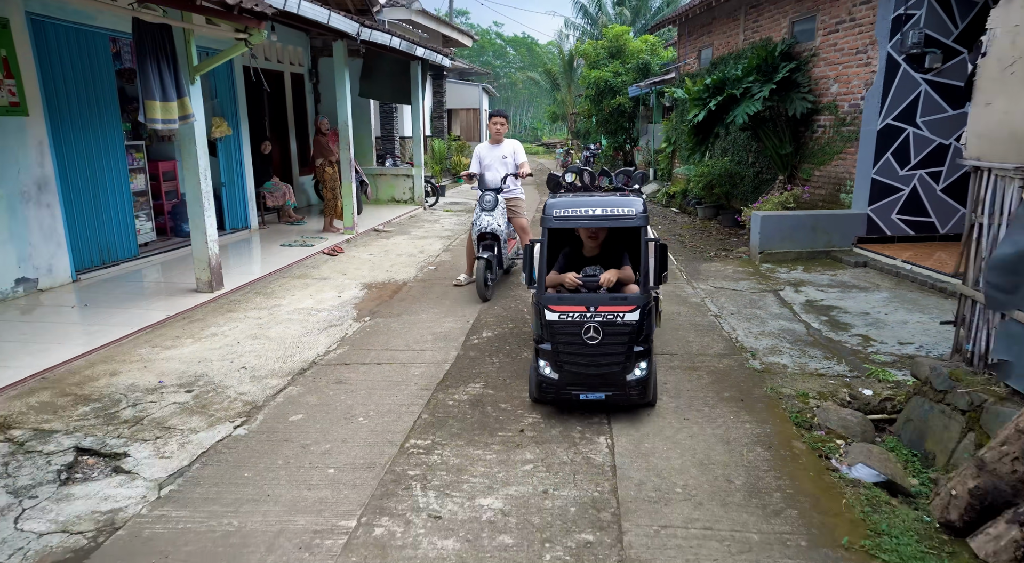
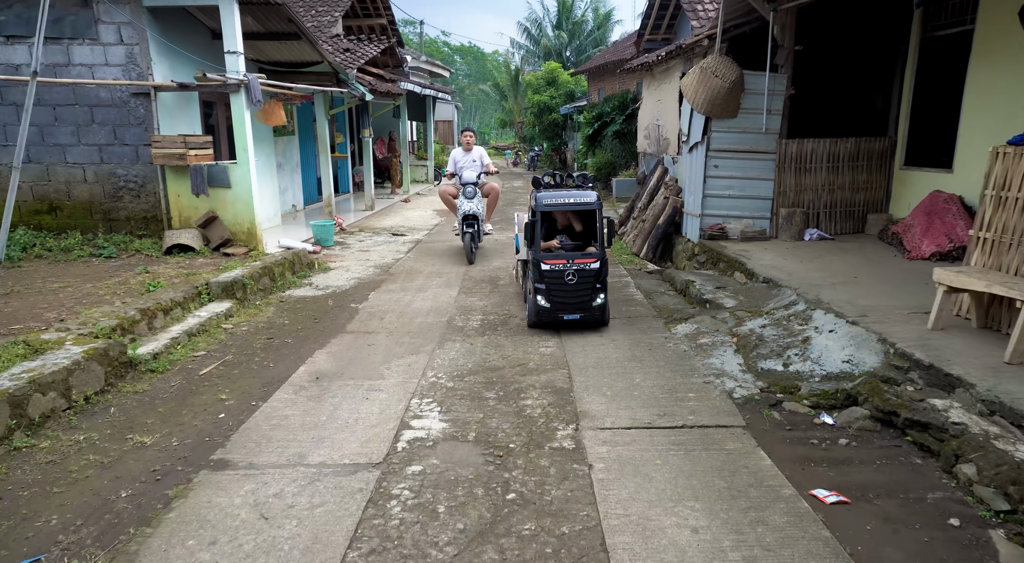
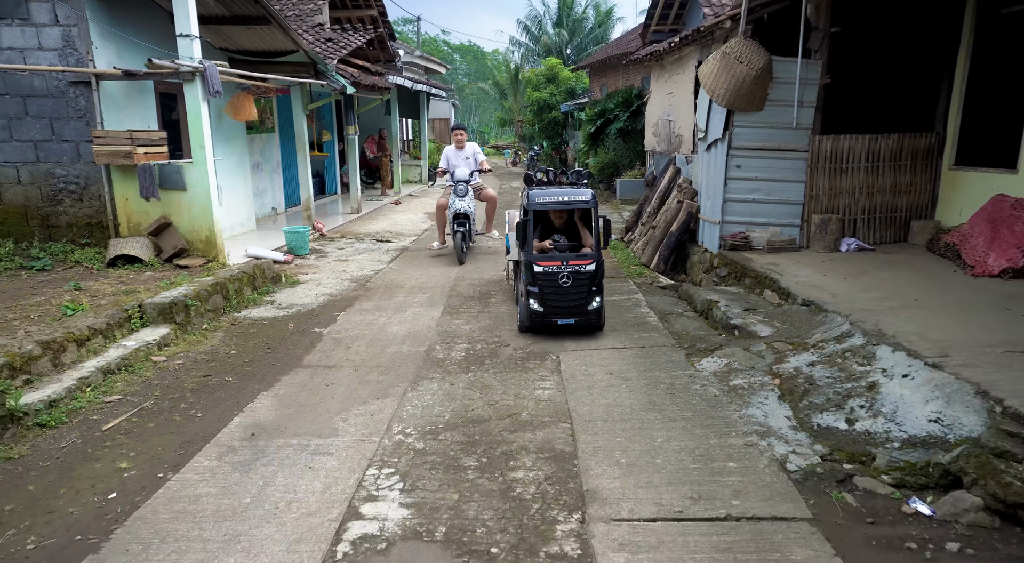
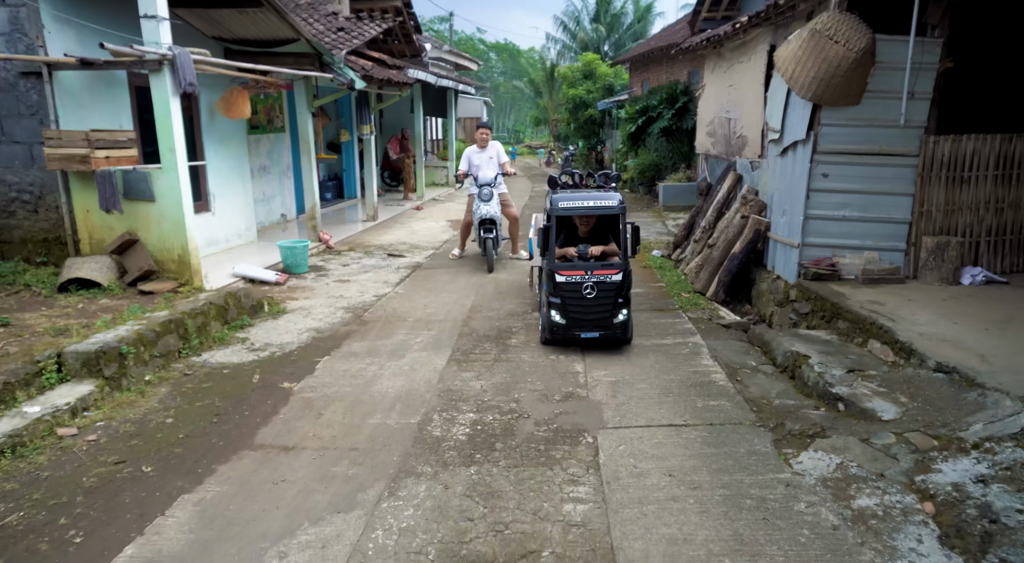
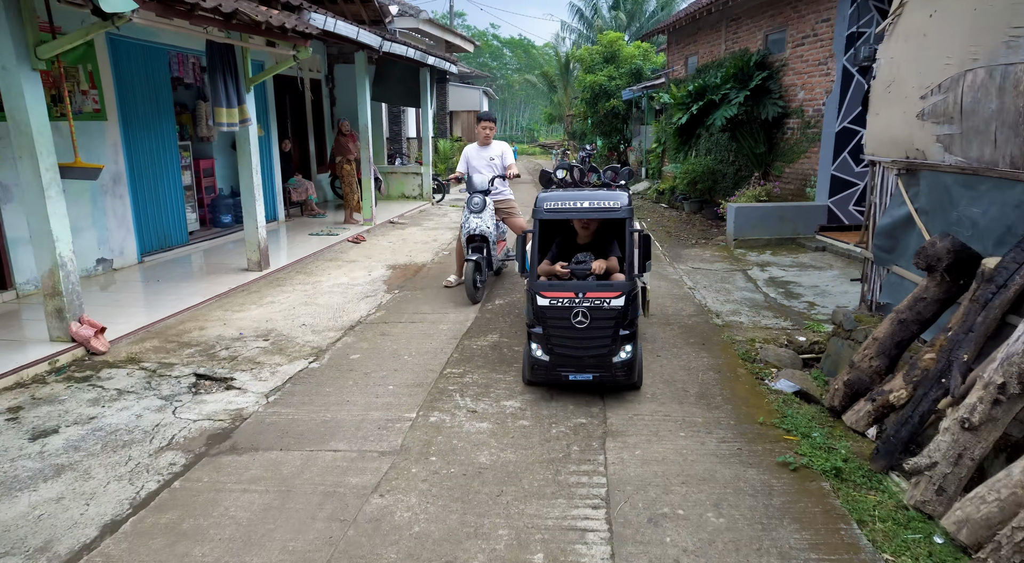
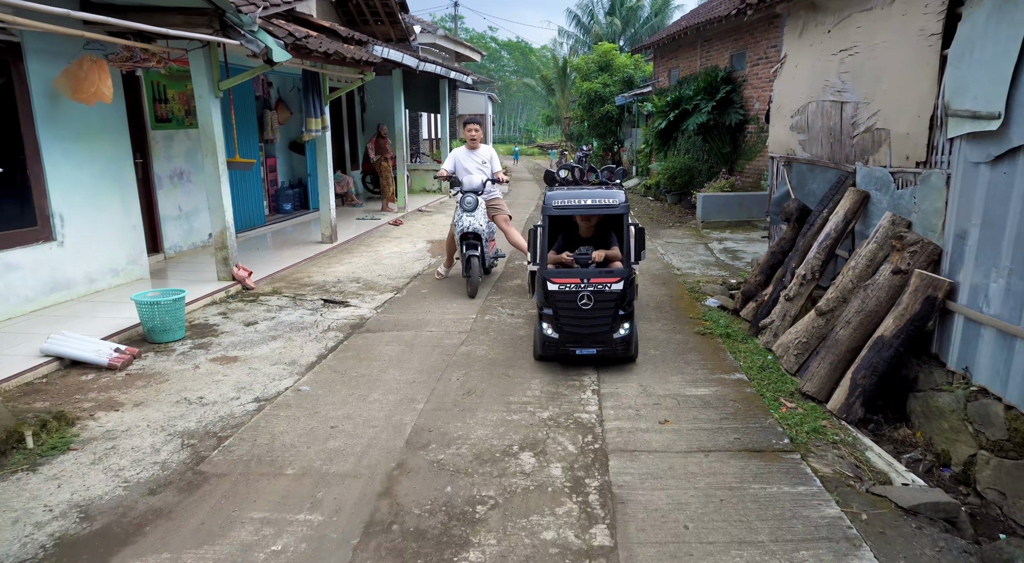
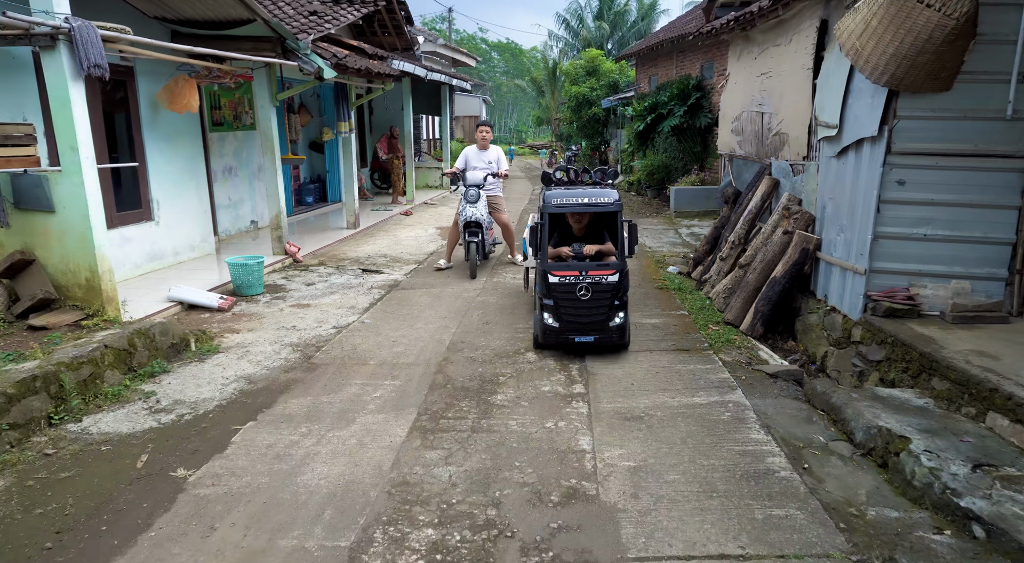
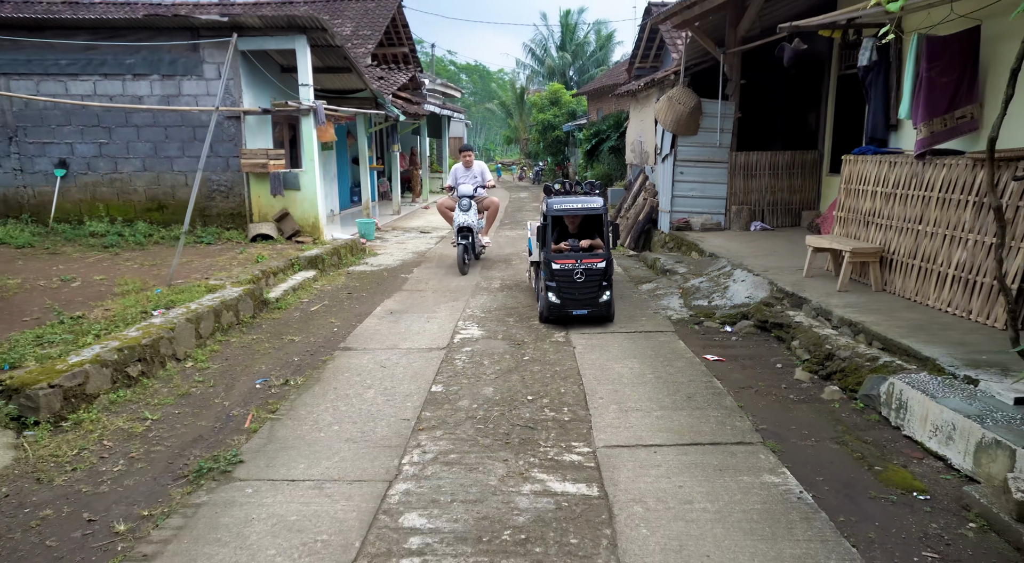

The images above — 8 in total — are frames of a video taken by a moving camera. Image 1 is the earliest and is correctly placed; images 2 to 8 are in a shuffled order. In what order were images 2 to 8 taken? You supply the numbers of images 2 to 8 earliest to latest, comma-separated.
5, 6, 7, 4, 3, 2, 8
